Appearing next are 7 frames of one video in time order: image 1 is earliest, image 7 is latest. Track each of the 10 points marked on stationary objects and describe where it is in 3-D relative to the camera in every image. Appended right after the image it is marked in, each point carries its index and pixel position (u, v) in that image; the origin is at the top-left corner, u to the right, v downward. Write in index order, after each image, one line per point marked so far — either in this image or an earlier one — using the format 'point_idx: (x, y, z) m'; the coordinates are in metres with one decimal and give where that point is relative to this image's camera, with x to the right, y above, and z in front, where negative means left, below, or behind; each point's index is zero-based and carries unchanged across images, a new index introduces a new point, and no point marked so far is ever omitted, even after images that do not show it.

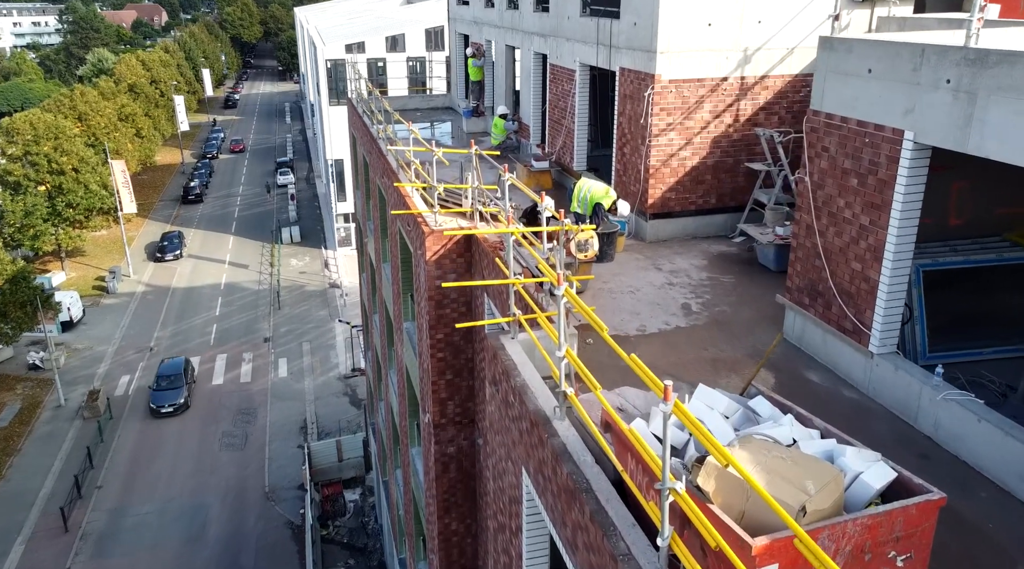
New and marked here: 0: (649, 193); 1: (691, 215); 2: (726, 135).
0: (+2.1, +1.4, +12.3) m
1: (+2.8, +1.1, +12.6) m
2: (+3.3, +2.3, +12.3) m
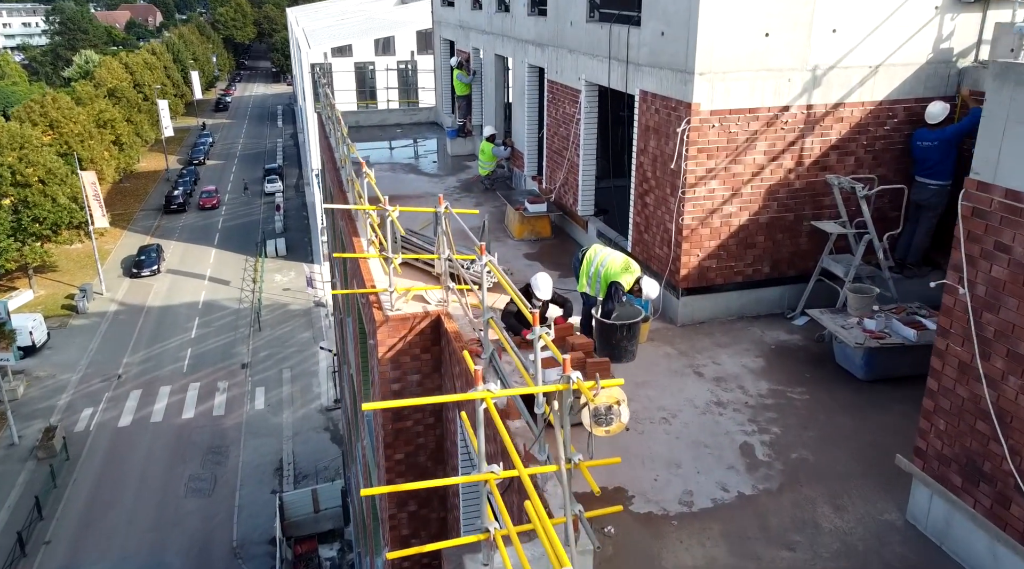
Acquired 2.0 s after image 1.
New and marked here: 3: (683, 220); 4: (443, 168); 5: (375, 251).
0: (+1.9, +0.3, +9.2) m
1: (+2.6, 0.0, +9.4) m
2: (+3.1, +1.1, +9.1) m
3: (+1.9, +0.7, +9.0) m
4: (-1.5, +2.6, +18.3) m
5: (-1.8, +0.4, +10.3) m
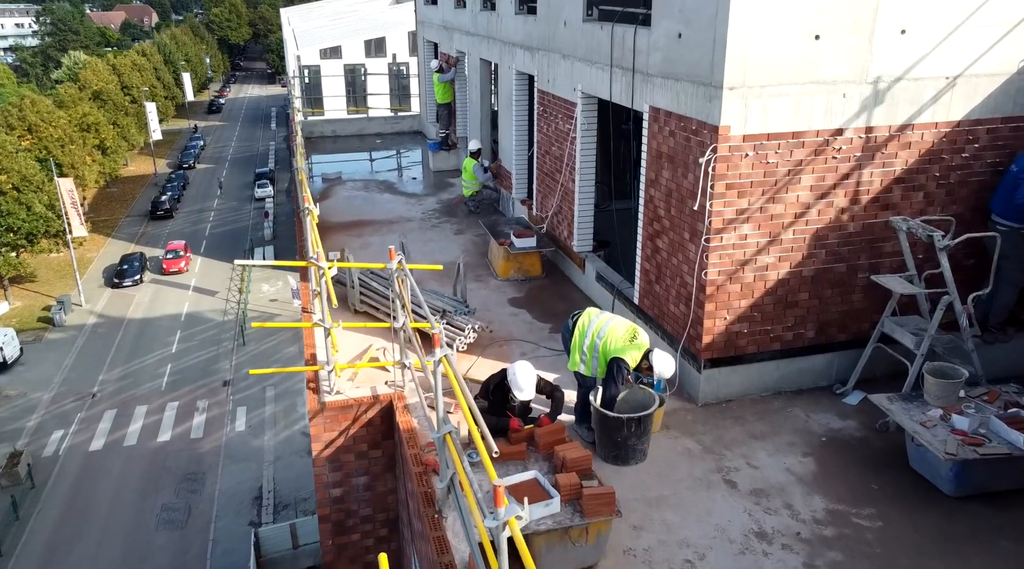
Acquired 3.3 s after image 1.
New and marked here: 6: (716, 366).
0: (+1.7, -0.4, +7.2) m
1: (+2.4, -0.7, +7.5) m
2: (+2.9, +0.5, +7.2) m
3: (+1.7, +0.1, +7.0) m
4: (-1.8, +2.0, +16.3) m
5: (-2.0, -0.2, +8.4) m
6: (+1.8, -0.7, +7.3) m
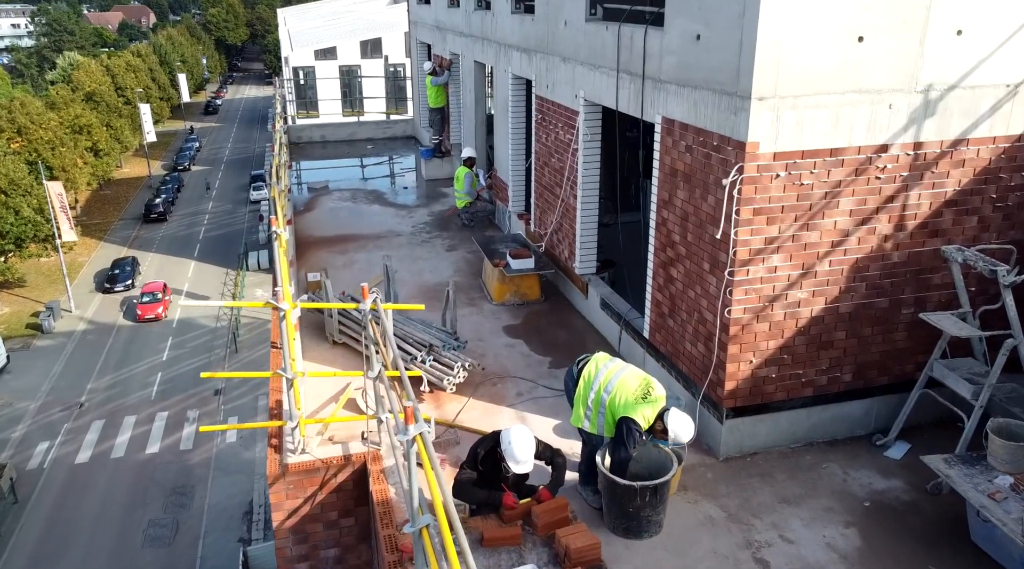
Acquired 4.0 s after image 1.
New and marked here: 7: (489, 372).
0: (+1.6, -0.7, +6.2) m
1: (+2.4, -1.0, +6.5) m
2: (+2.8, +0.2, +6.2) m
3: (+1.6, -0.2, +6.1) m
4: (-1.8, +1.7, +15.4) m
5: (-2.0, -0.5, +7.4) m
6: (+1.8, -1.0, +6.4) m
7: (-0.2, -0.9, +8.0) m
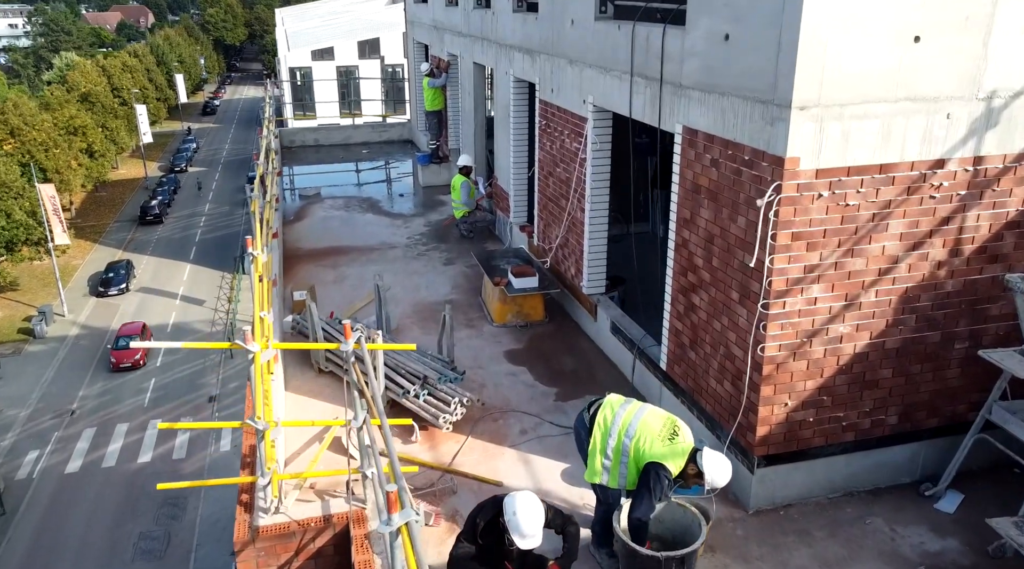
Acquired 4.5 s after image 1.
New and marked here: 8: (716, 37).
0: (+1.7, -0.9, +5.5) m
1: (+2.4, -1.2, +5.8) m
2: (+2.8, 0.0, +5.5) m
3: (+1.7, -0.4, +5.4) m
4: (-1.8, +1.5, +14.7) m
5: (-2.0, -0.7, +6.7) m
6: (+1.8, -1.3, +5.7) m
7: (-0.2, -1.1, +7.3) m
8: (+1.4, +1.7, +5.7) m
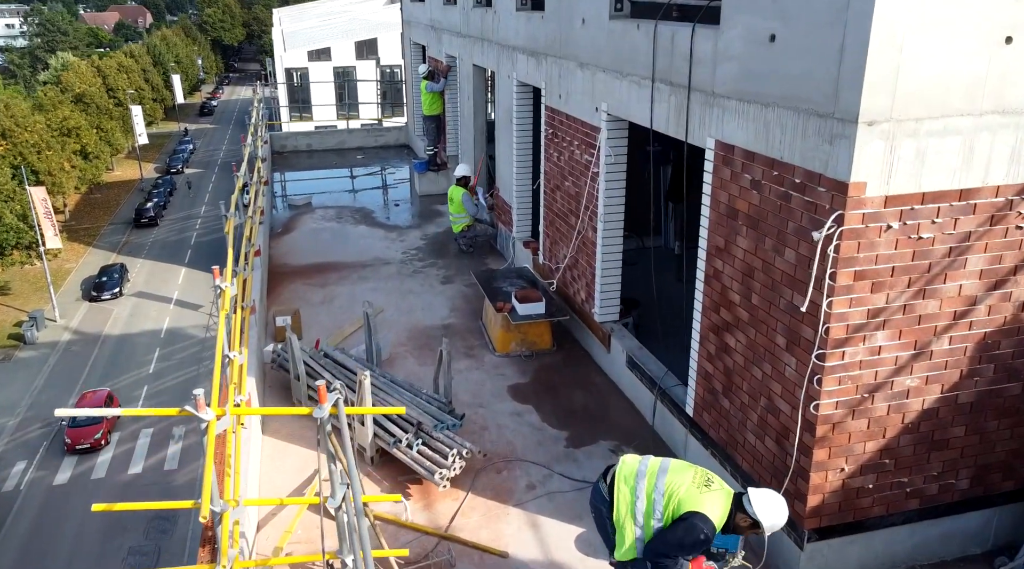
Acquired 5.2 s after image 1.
0: (+1.7, -1.1, +4.7) m
1: (+2.4, -1.4, +5.0) m
2: (+2.9, -0.3, +4.7) m
3: (+1.7, -0.7, +4.5) m
4: (-1.8, +1.2, +13.8) m
5: (-2.0, -1.0, +5.9) m
6: (+1.9, -1.5, +4.8) m
7: (-0.2, -1.3, +6.4) m
8: (+1.5, +1.5, +4.8) m
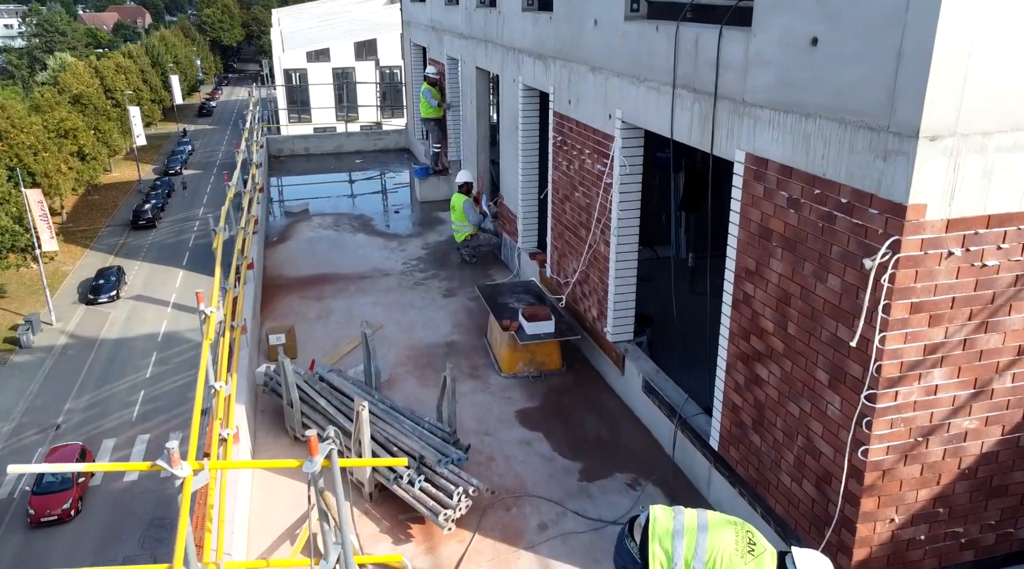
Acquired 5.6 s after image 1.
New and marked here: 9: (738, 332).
0: (+1.8, -1.3, +4.2) m
1: (+2.5, -1.6, +4.5) m
2: (+3.0, -0.4, +4.2) m
3: (+1.8, -0.8, +4.1) m
4: (-1.7, +1.0, +13.4) m
5: (-1.9, -1.1, +5.4) m
6: (+1.9, -1.7, +4.4) m
7: (-0.1, -1.5, +6.0) m
8: (+1.5, +1.3, +4.4) m
9: (+1.5, -0.3, +5.2) m
